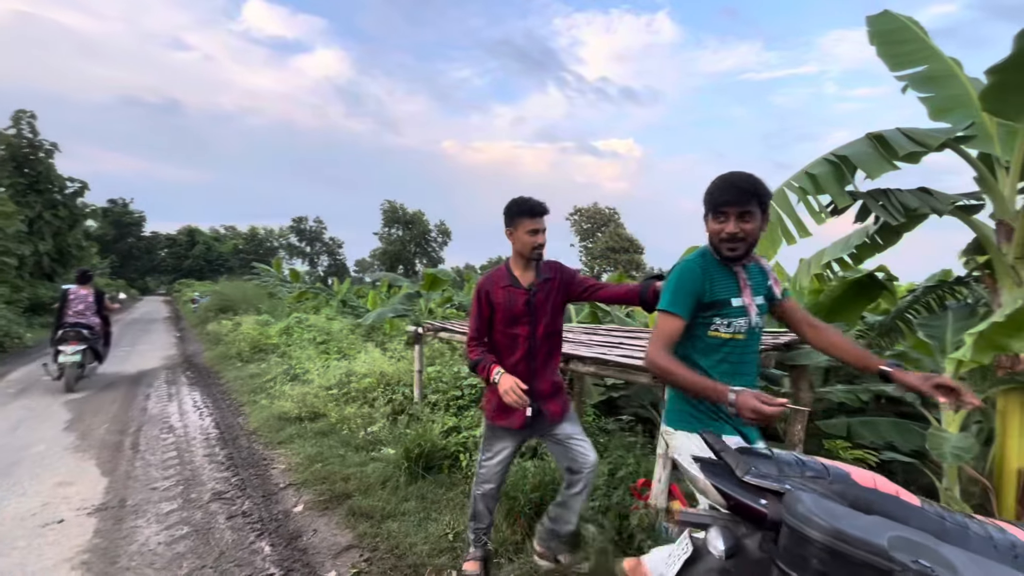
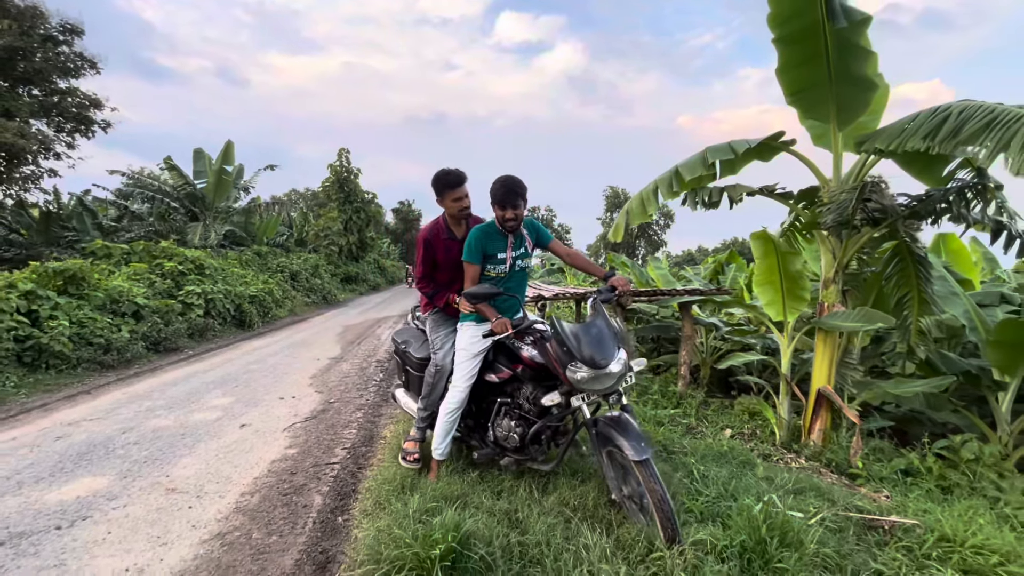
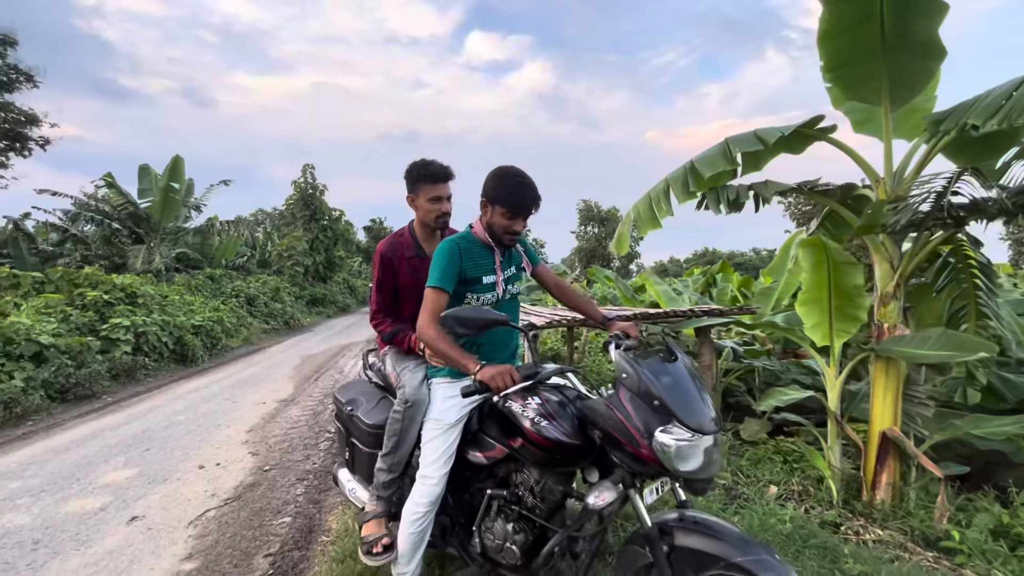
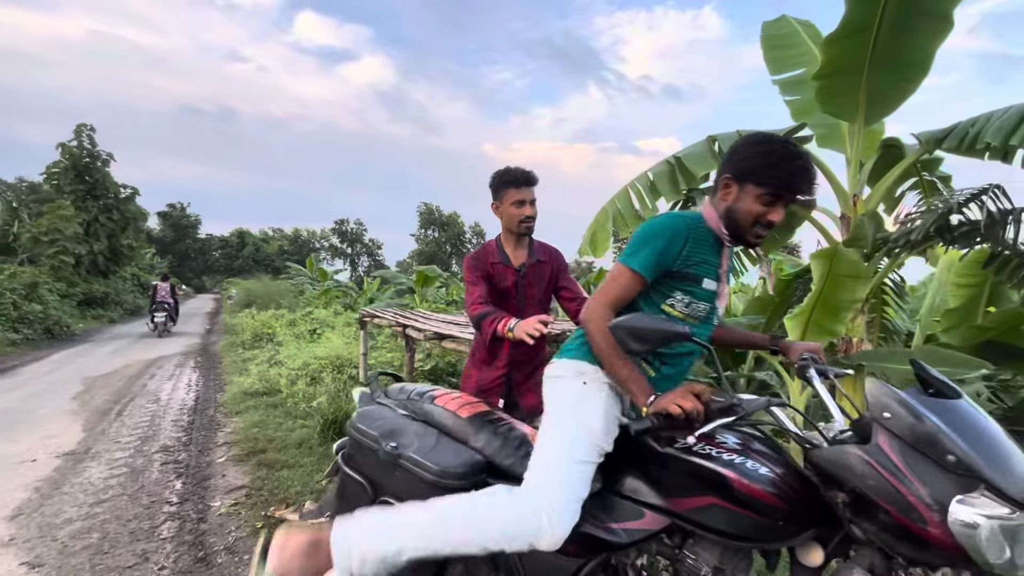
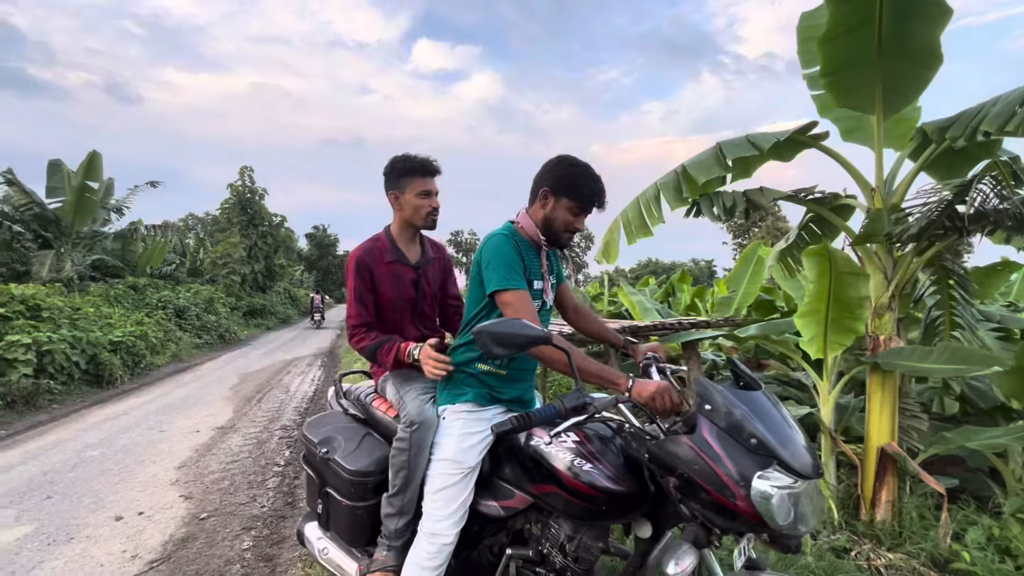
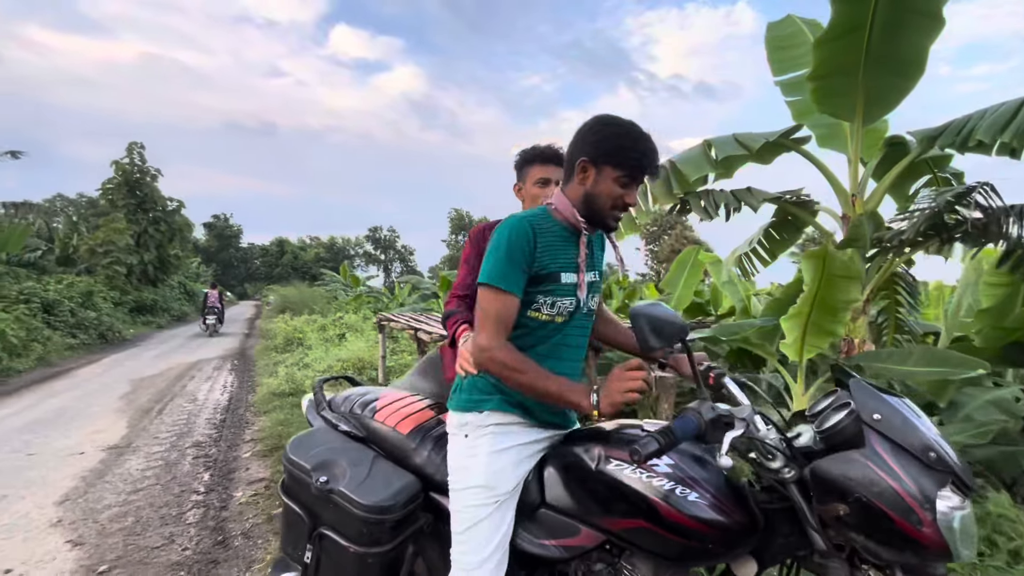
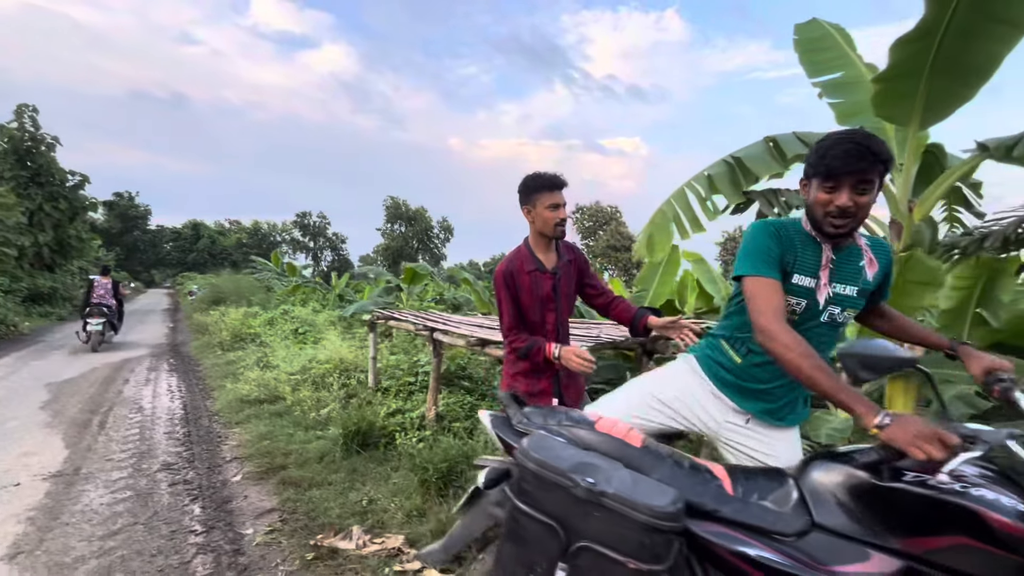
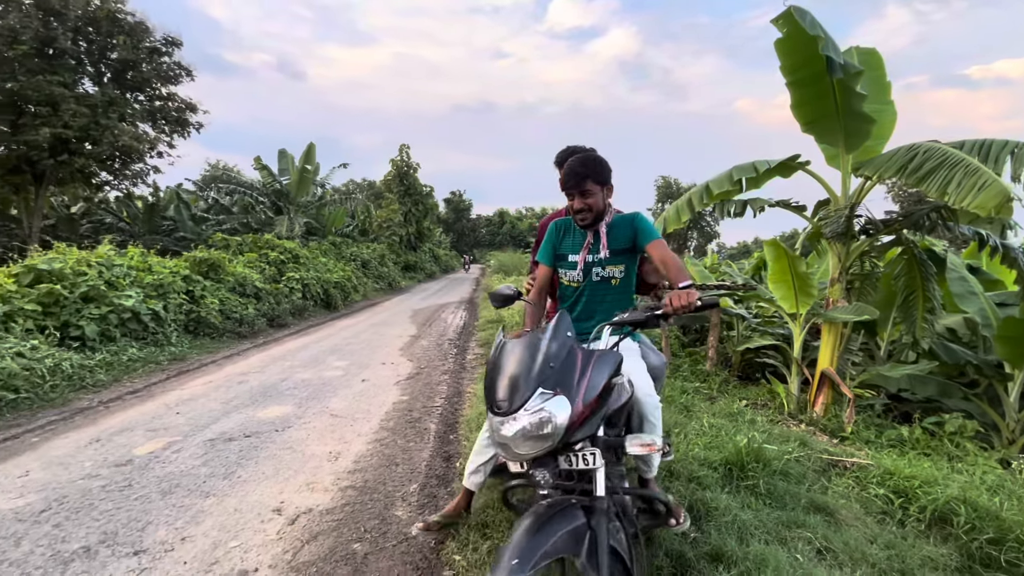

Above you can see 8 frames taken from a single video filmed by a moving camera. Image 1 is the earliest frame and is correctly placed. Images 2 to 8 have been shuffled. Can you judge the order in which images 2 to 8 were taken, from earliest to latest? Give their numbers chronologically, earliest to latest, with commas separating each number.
7, 4, 6, 5, 3, 2, 8
